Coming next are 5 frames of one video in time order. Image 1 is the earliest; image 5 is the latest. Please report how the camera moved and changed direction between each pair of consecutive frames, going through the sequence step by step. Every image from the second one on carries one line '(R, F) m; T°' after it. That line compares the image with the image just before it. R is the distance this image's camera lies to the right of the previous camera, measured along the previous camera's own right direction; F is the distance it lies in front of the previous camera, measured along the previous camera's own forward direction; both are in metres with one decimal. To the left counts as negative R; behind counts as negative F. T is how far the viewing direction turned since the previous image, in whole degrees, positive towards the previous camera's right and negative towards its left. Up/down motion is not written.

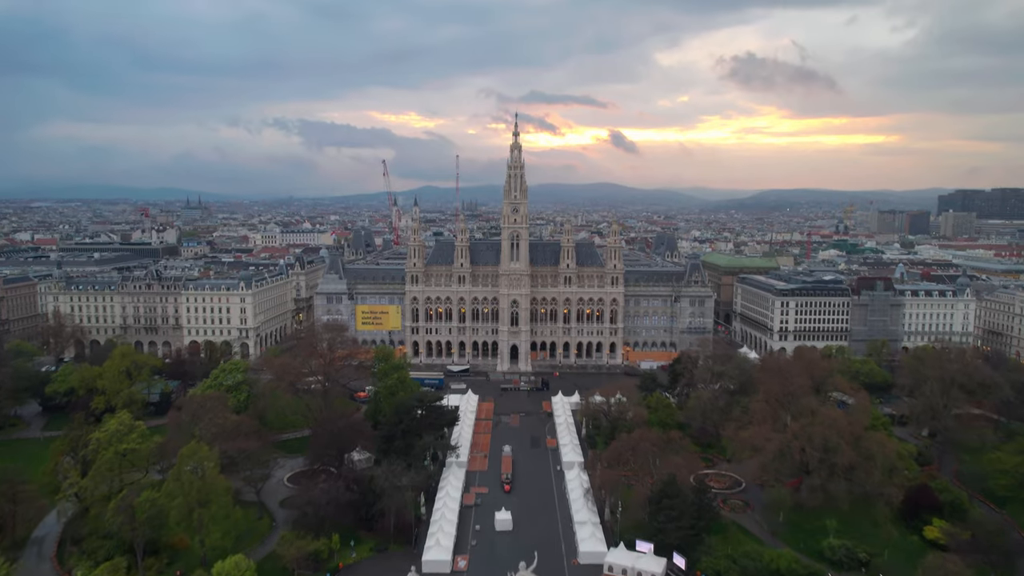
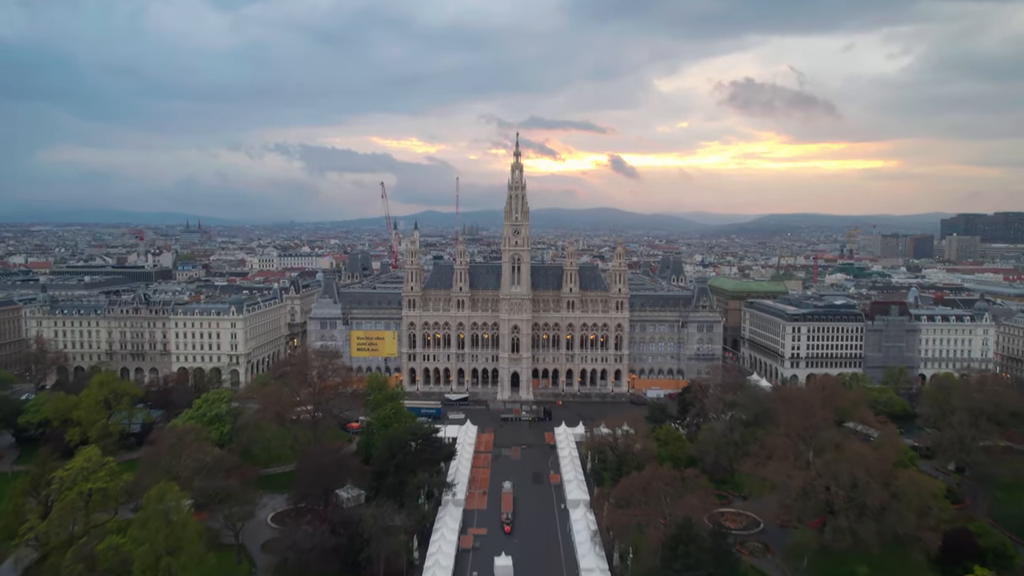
(0.0, +4.6) m; 0°
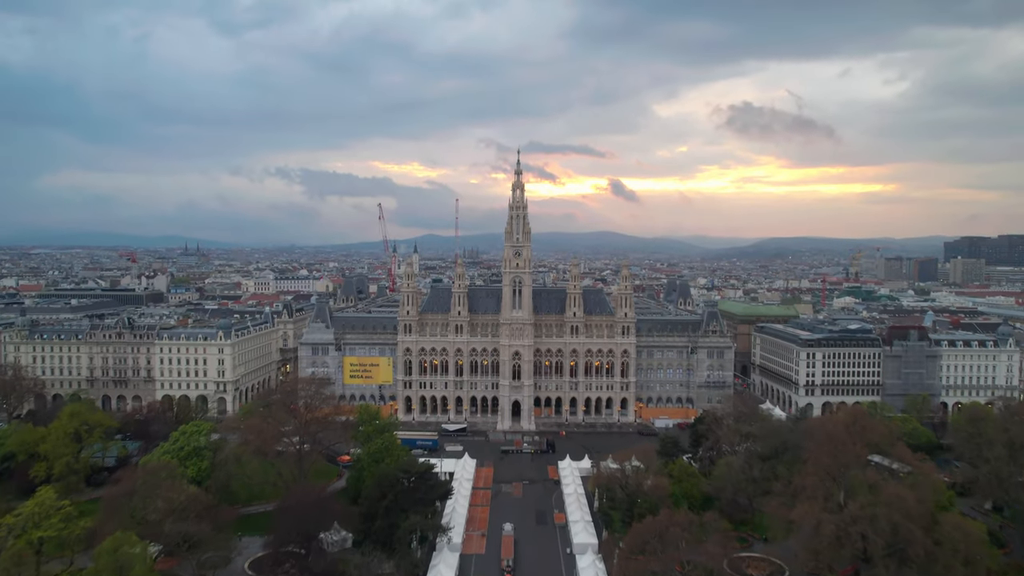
(-0.1, +5.5) m; 0°
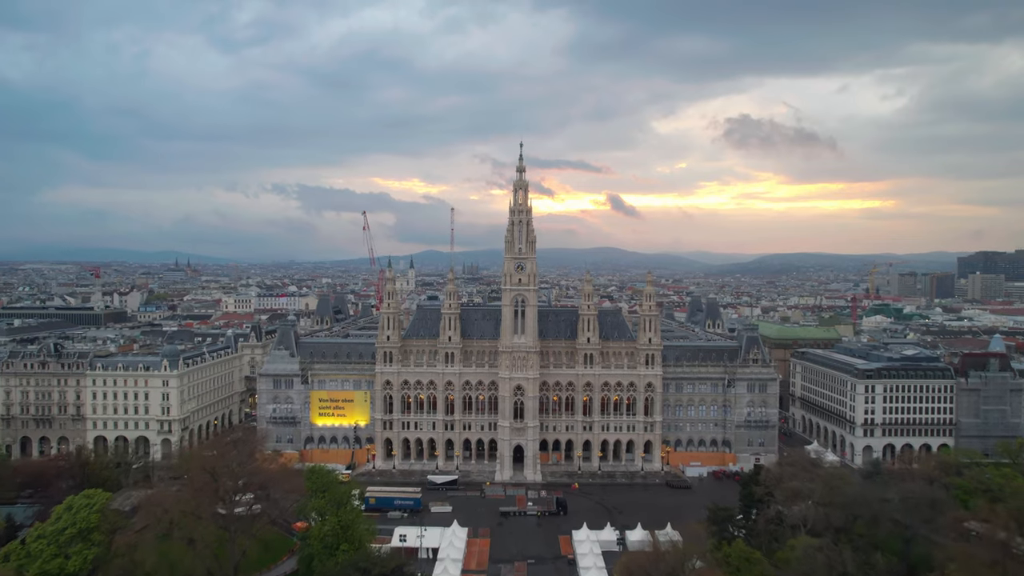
(-0.3, +19.3) m; 0°
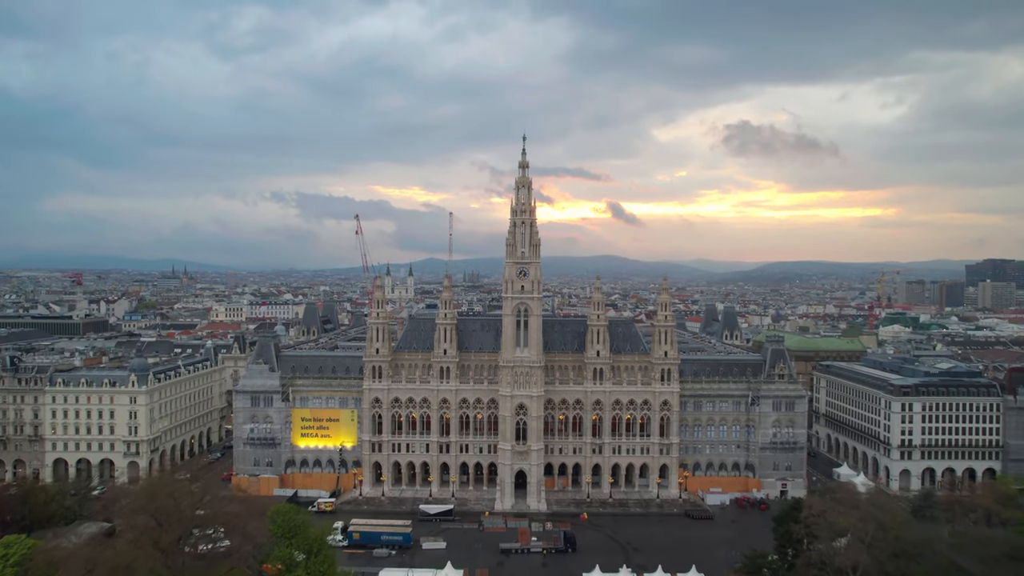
(-0.2, +8.9) m; 0°
